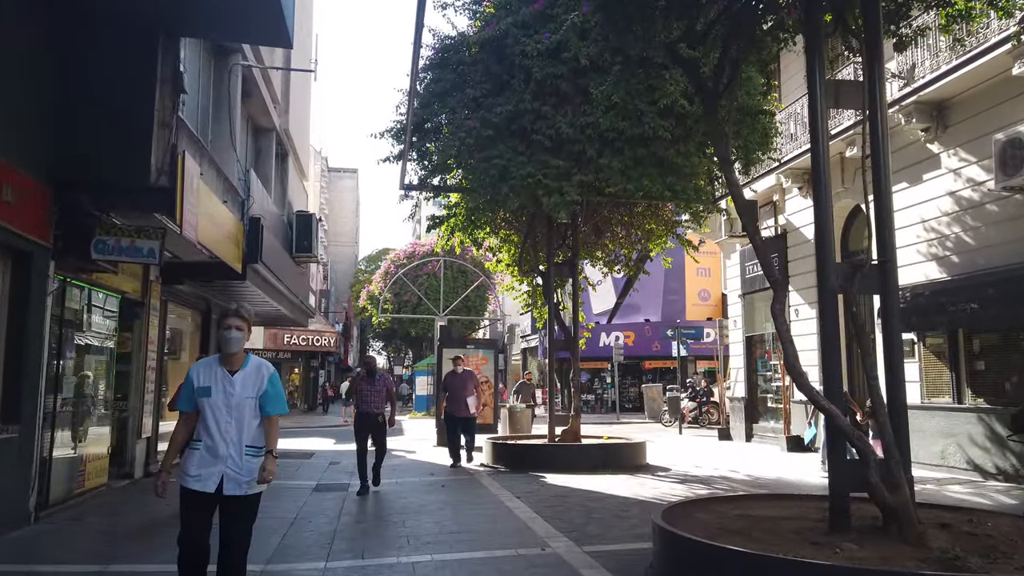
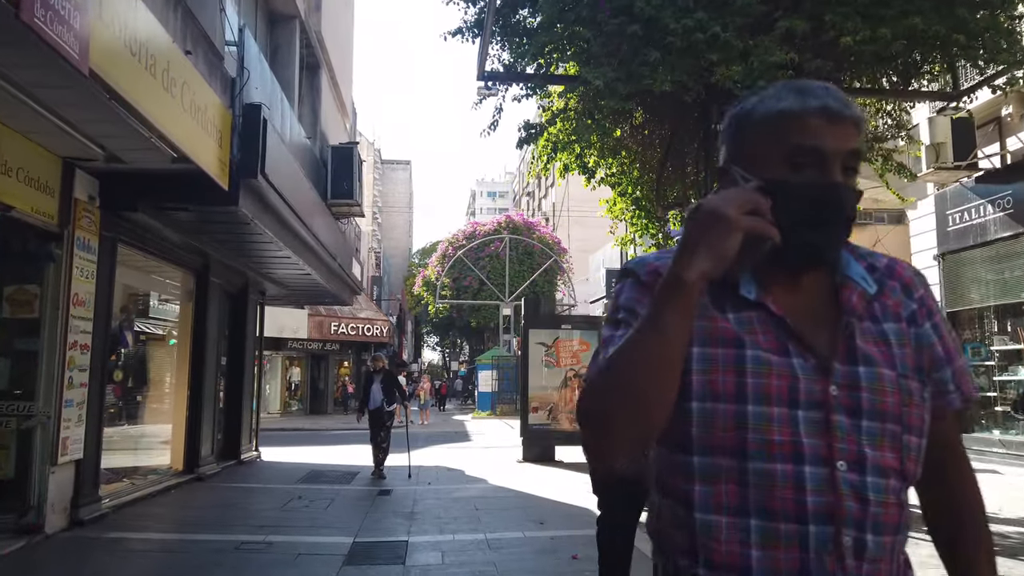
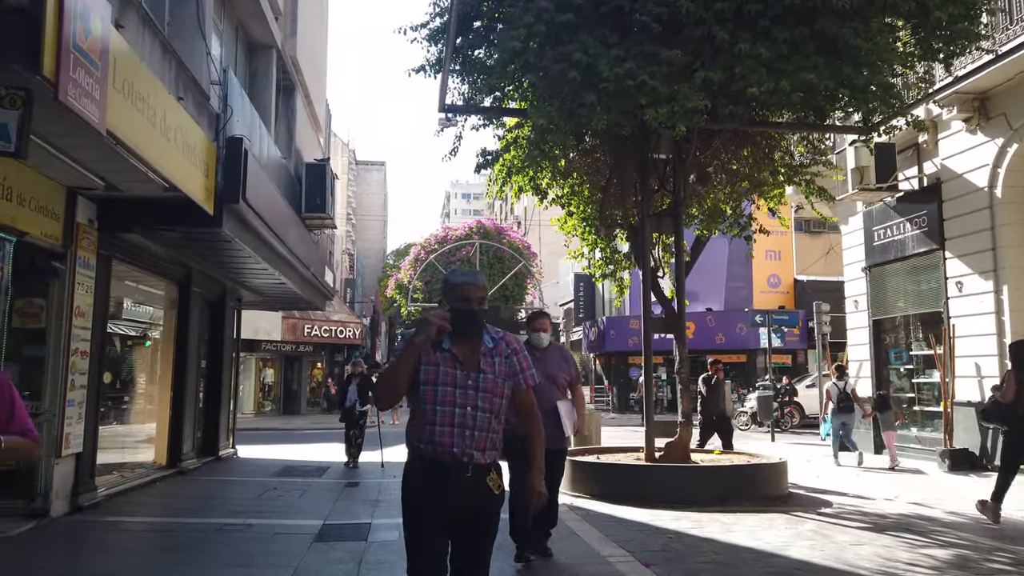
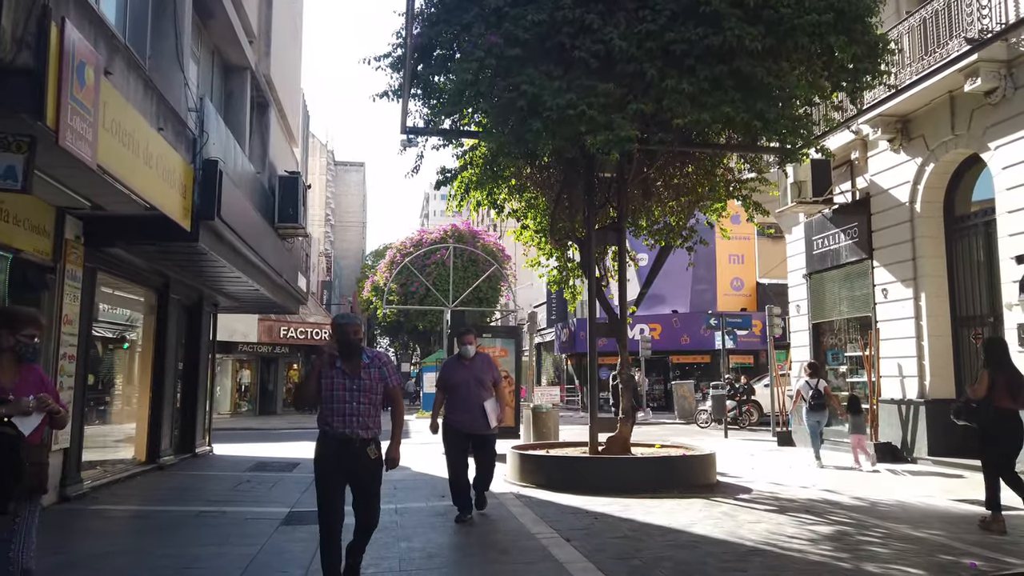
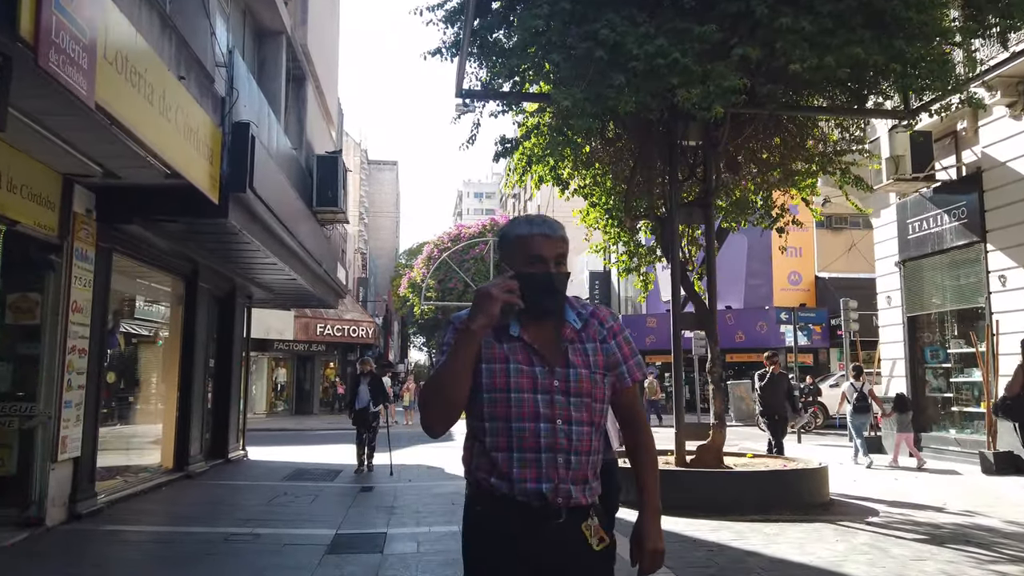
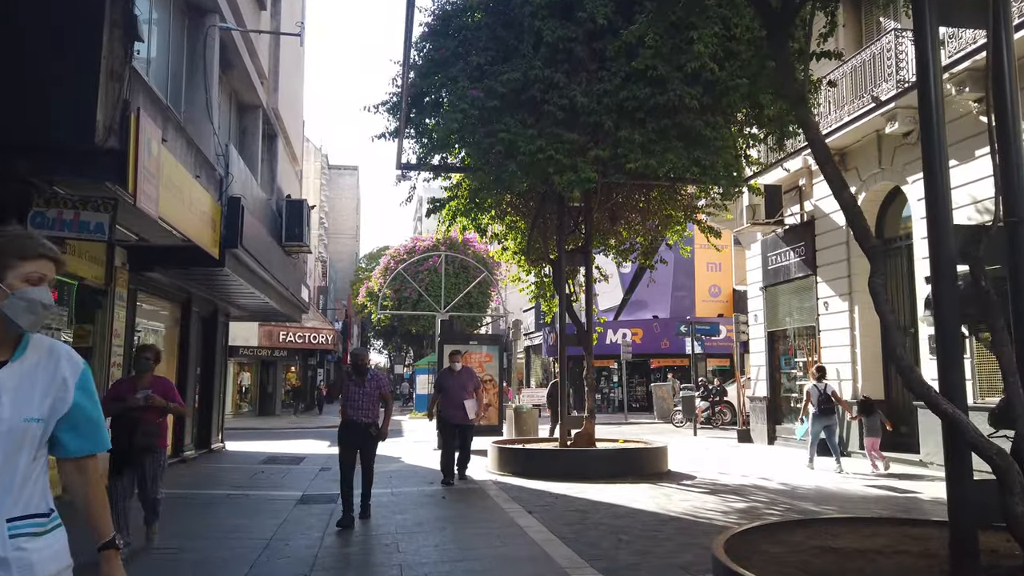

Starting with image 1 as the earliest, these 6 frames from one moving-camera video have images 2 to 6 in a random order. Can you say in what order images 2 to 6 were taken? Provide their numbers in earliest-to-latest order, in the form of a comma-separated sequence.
6, 4, 3, 5, 2
